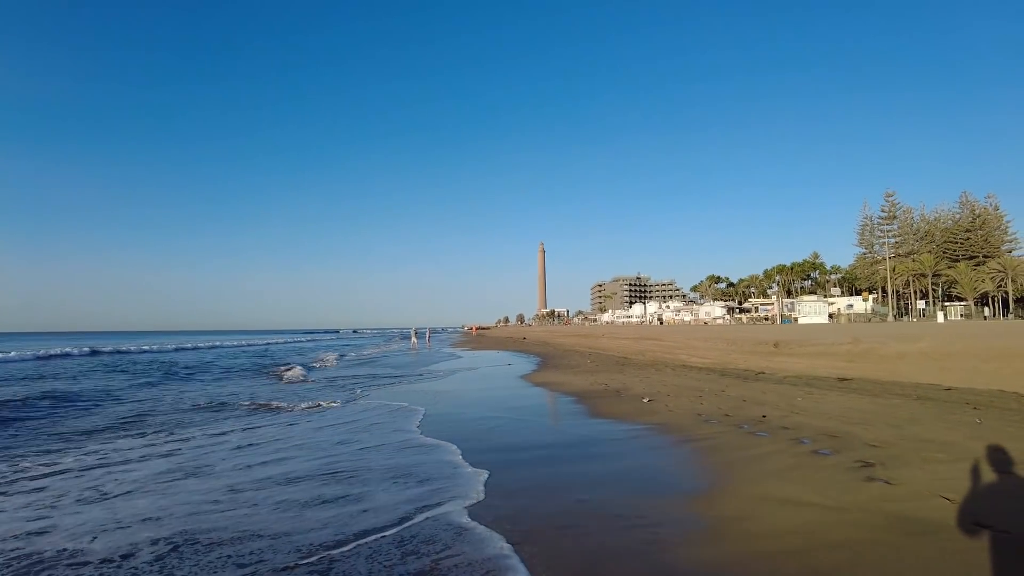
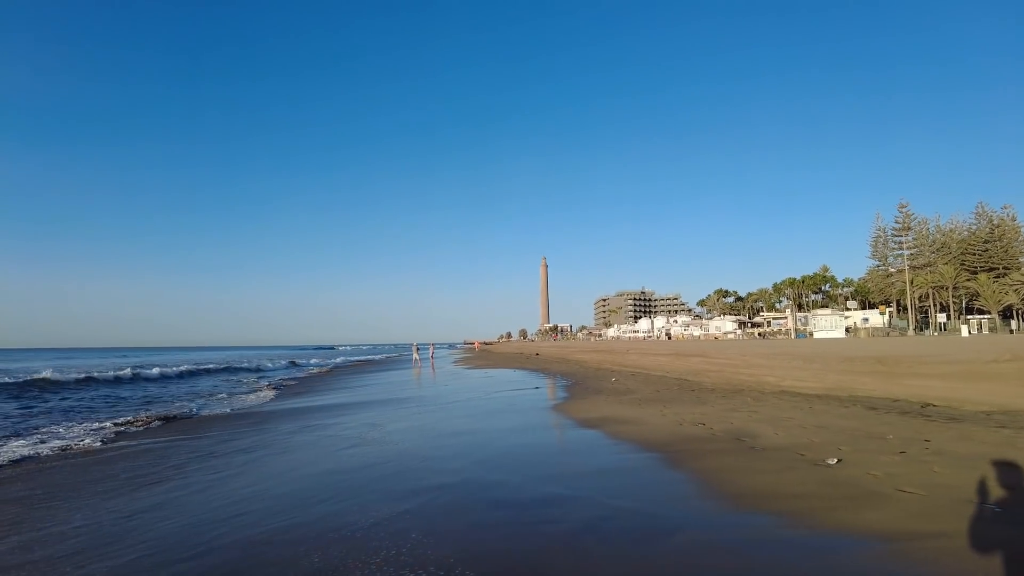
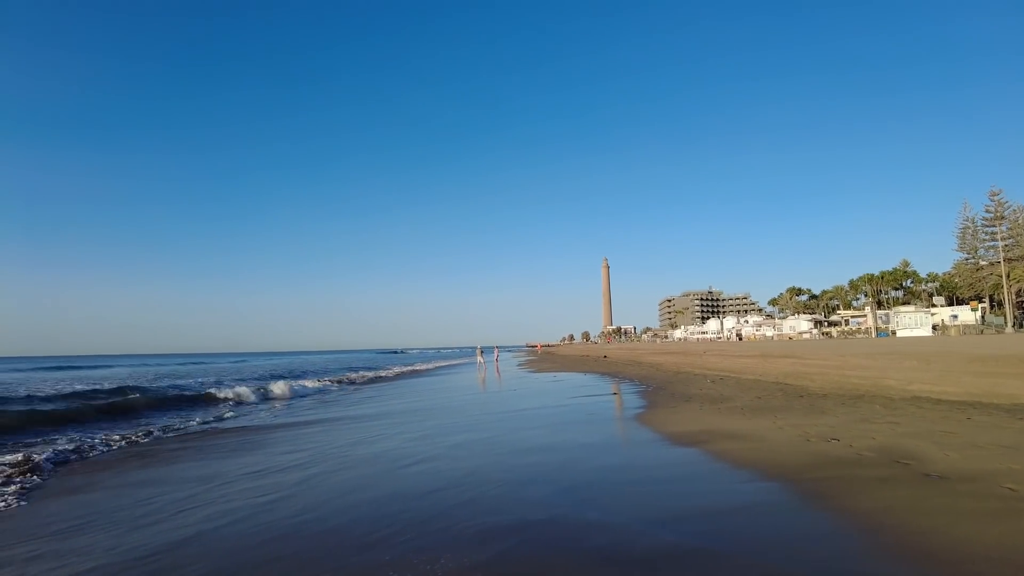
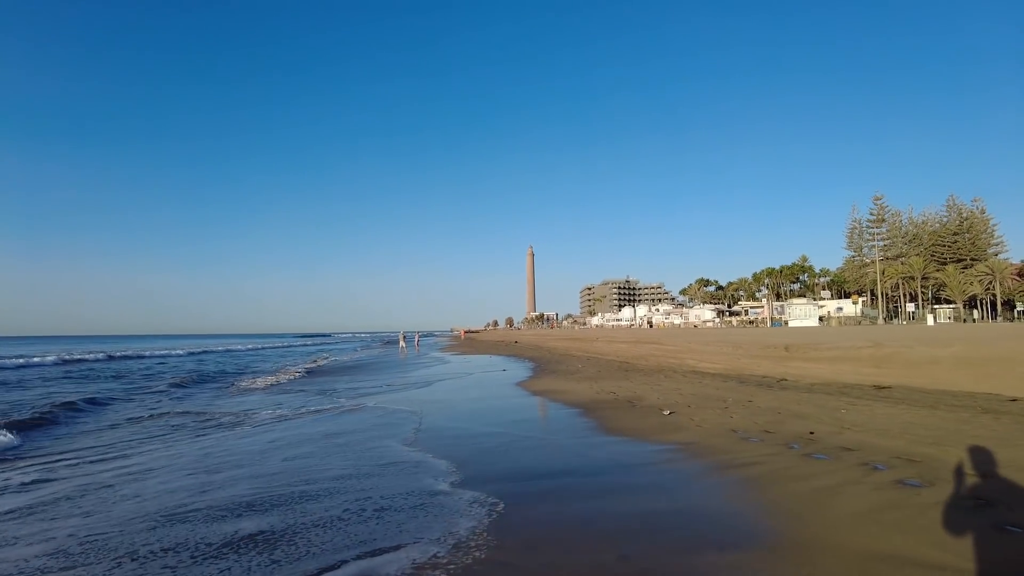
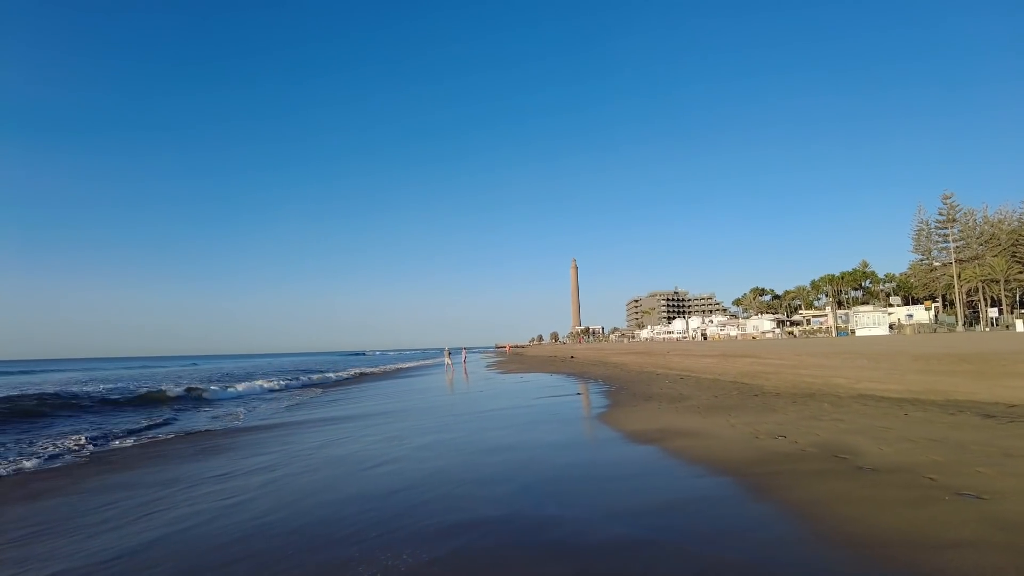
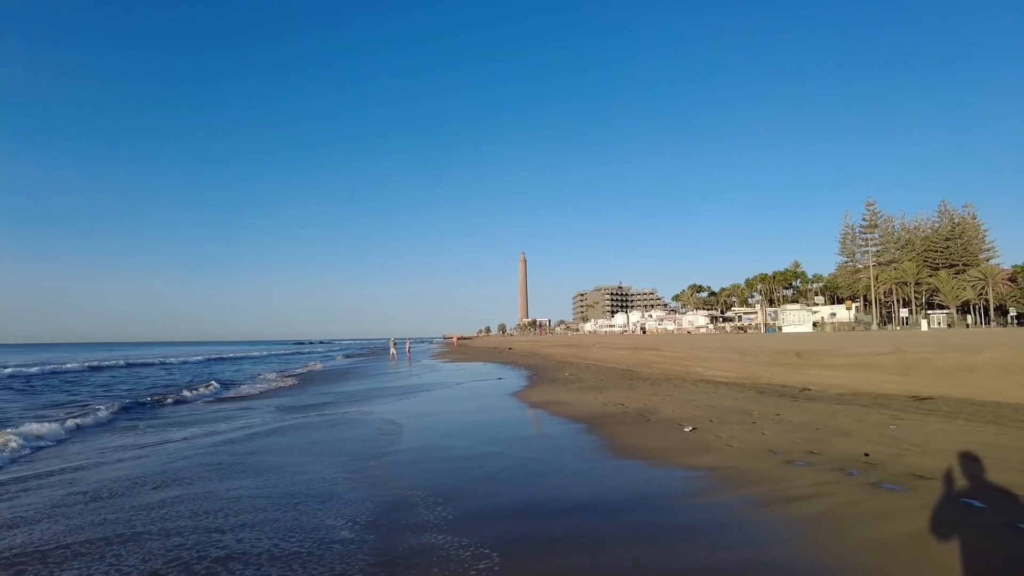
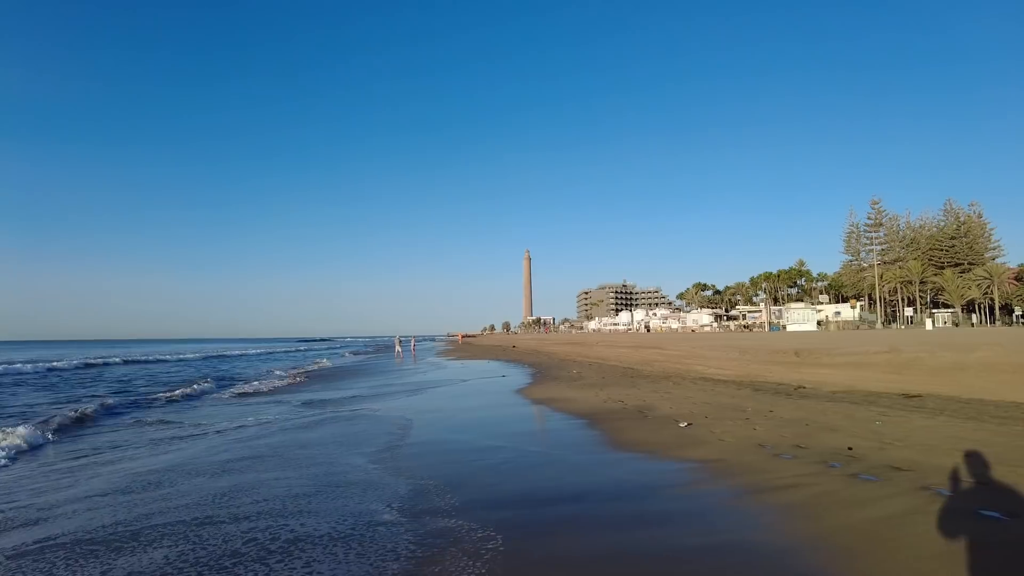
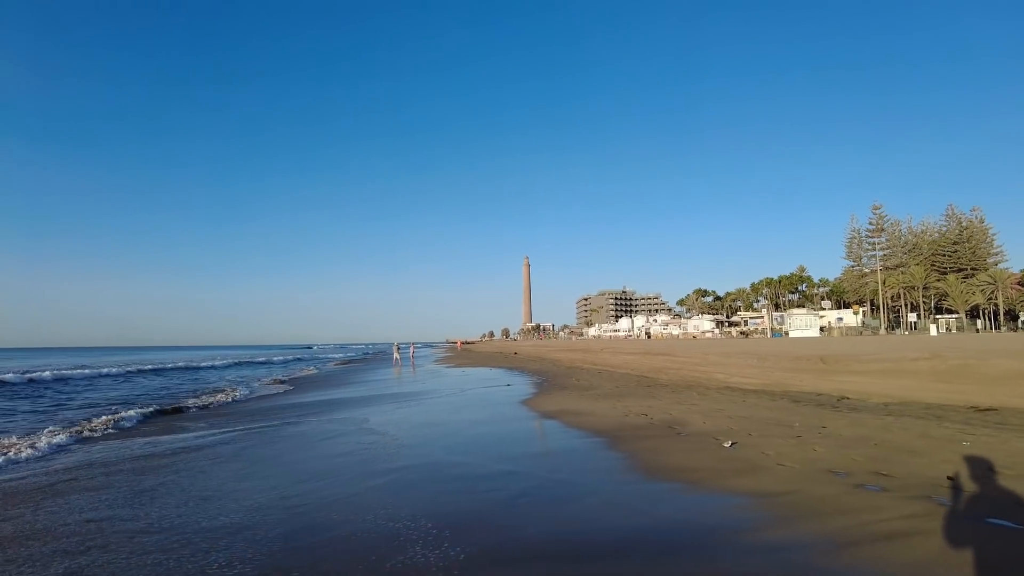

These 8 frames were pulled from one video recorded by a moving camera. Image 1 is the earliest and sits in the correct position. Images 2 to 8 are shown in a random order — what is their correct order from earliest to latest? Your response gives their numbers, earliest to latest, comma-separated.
4, 7, 6, 8, 2, 5, 3
